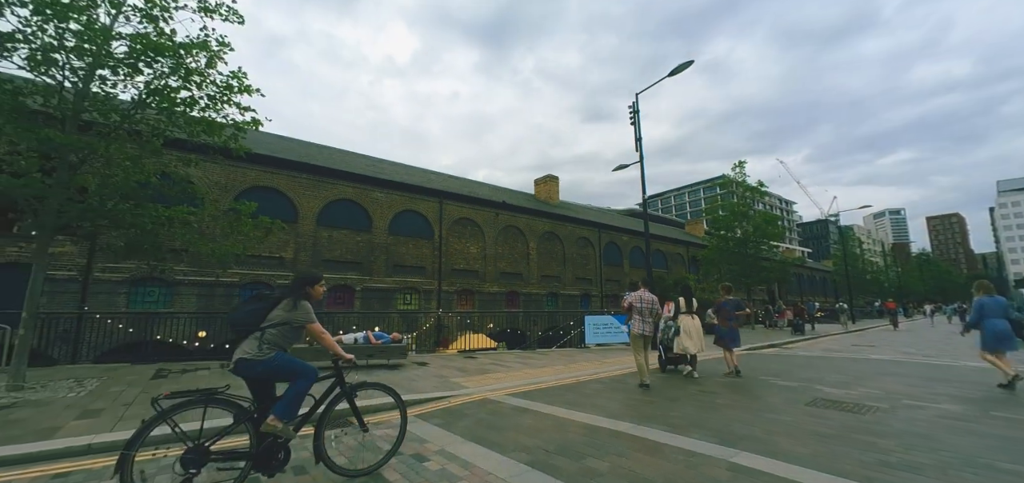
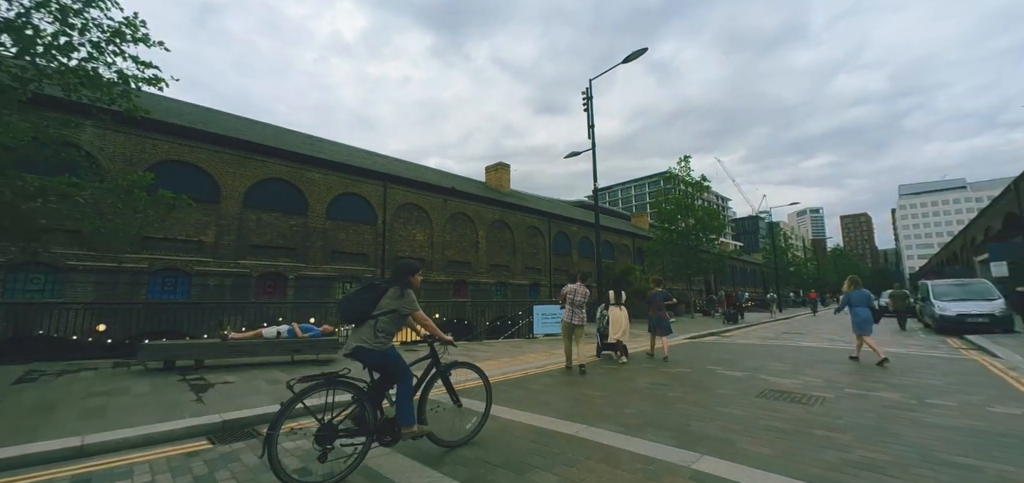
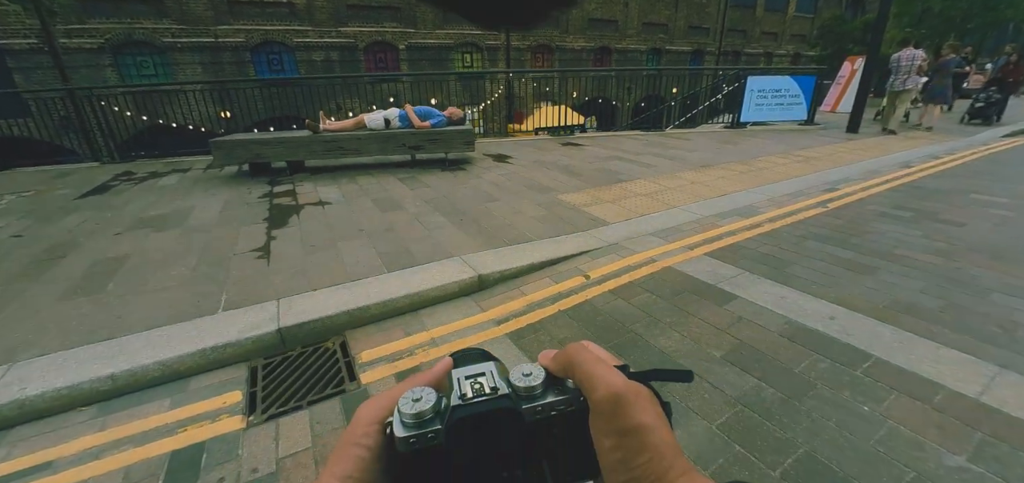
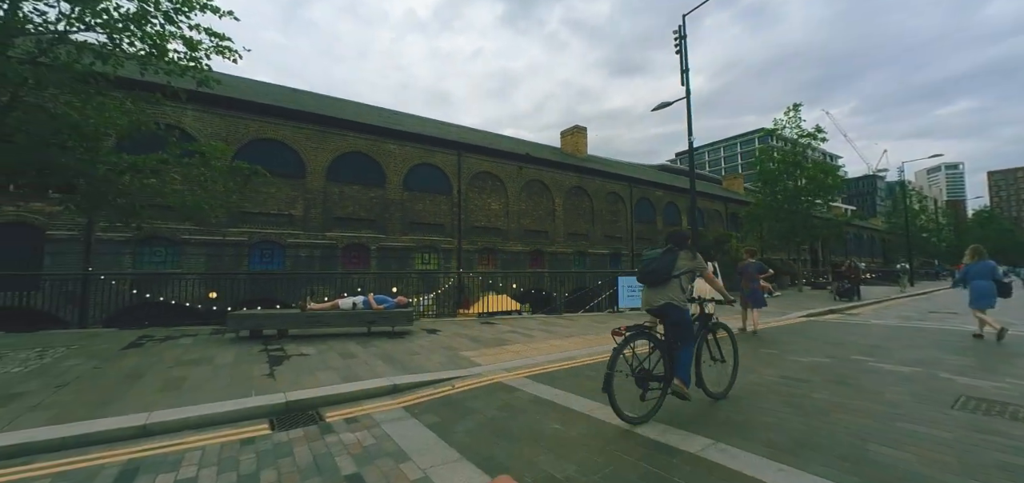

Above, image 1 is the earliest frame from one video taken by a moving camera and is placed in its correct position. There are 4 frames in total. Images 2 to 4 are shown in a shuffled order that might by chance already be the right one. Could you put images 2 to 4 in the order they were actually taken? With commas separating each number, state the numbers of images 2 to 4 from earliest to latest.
2, 4, 3
